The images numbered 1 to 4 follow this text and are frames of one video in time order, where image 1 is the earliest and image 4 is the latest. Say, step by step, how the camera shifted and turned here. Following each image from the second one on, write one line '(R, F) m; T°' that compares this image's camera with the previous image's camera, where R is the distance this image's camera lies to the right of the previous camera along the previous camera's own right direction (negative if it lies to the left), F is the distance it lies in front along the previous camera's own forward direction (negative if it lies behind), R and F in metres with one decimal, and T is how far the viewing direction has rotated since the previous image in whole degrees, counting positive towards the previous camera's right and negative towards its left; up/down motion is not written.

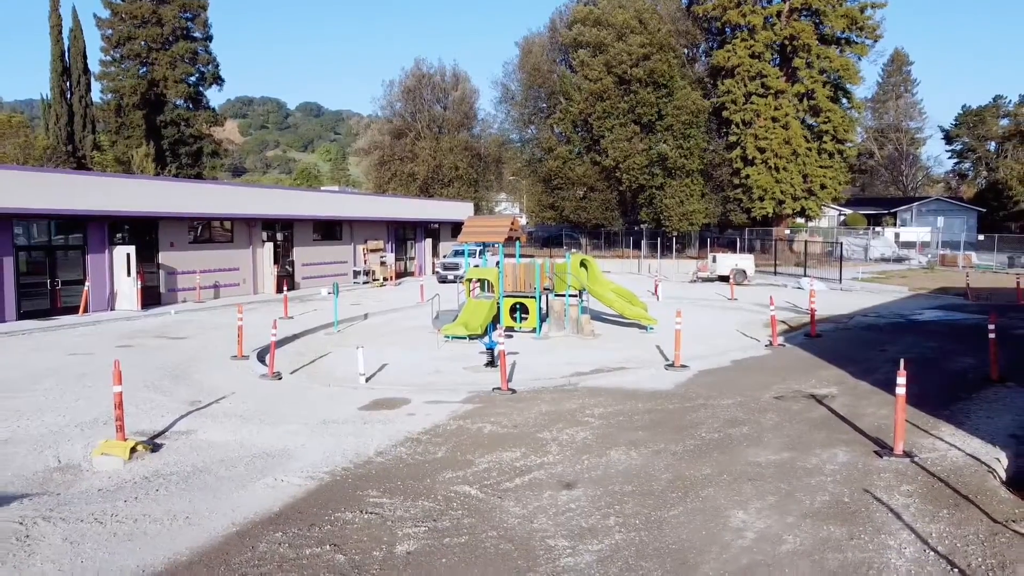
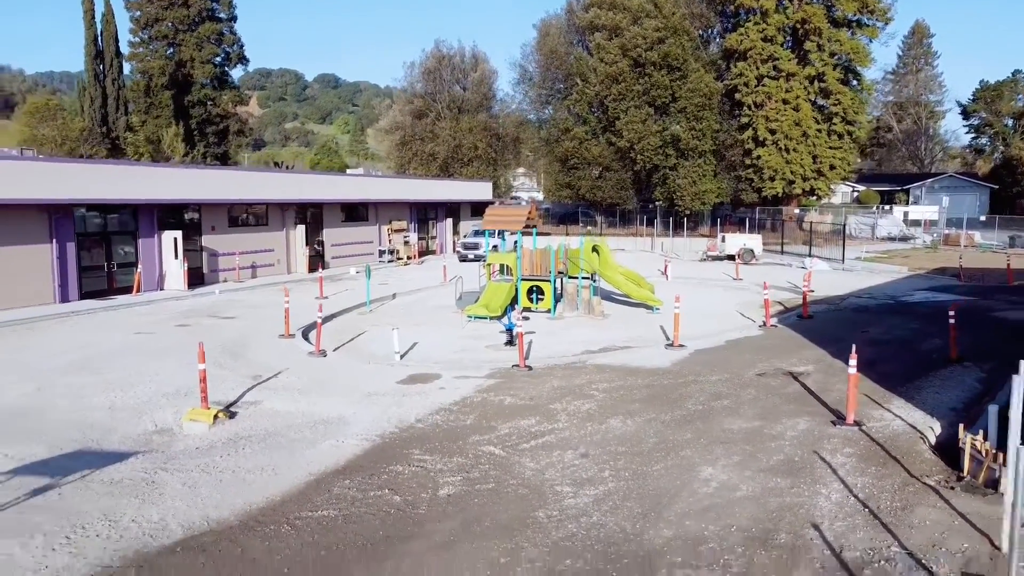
(0.0, -1.5) m; -1°
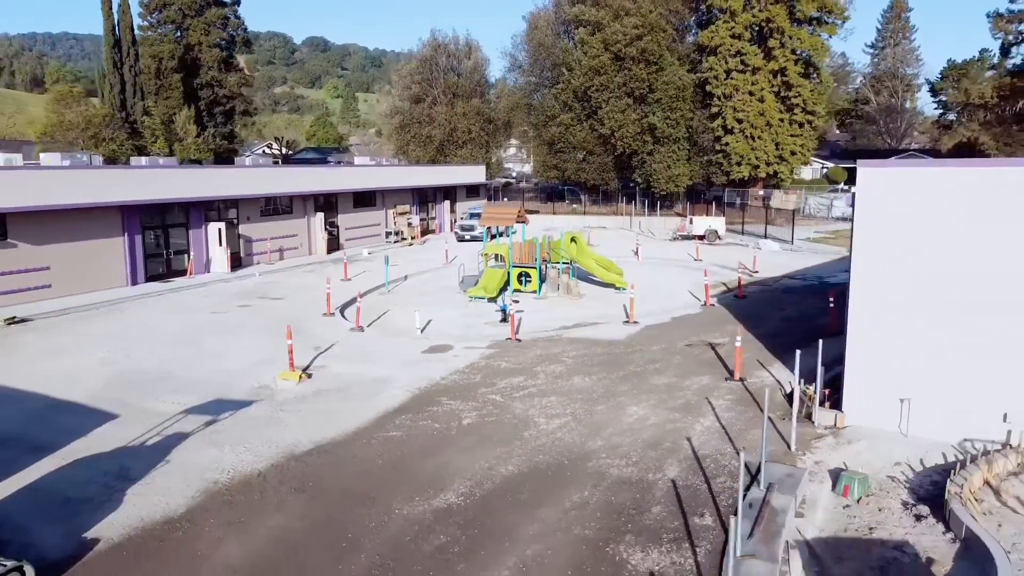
(-0.1, -3.9) m; +1°
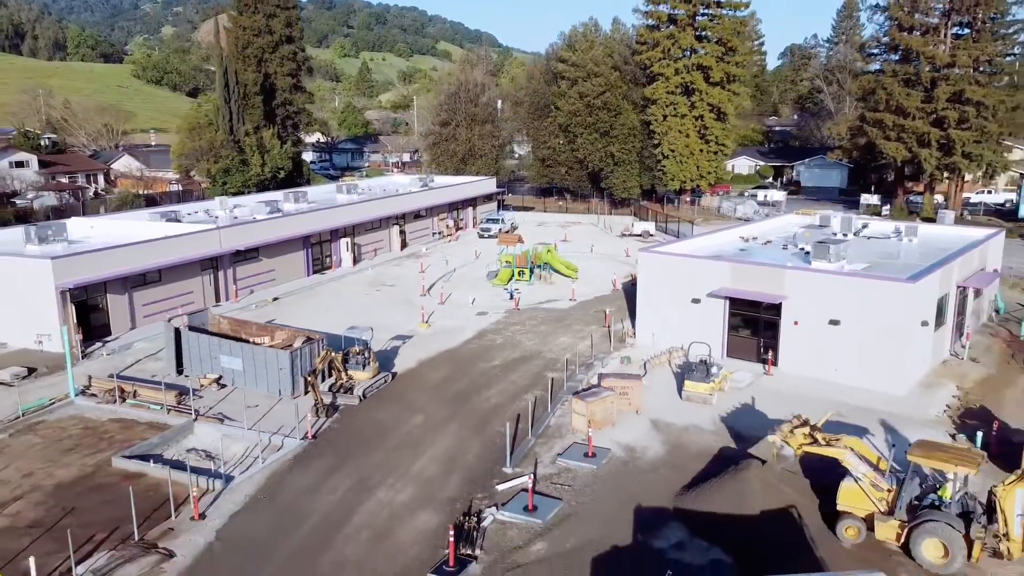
(0.0, -18.1) m; 0°
